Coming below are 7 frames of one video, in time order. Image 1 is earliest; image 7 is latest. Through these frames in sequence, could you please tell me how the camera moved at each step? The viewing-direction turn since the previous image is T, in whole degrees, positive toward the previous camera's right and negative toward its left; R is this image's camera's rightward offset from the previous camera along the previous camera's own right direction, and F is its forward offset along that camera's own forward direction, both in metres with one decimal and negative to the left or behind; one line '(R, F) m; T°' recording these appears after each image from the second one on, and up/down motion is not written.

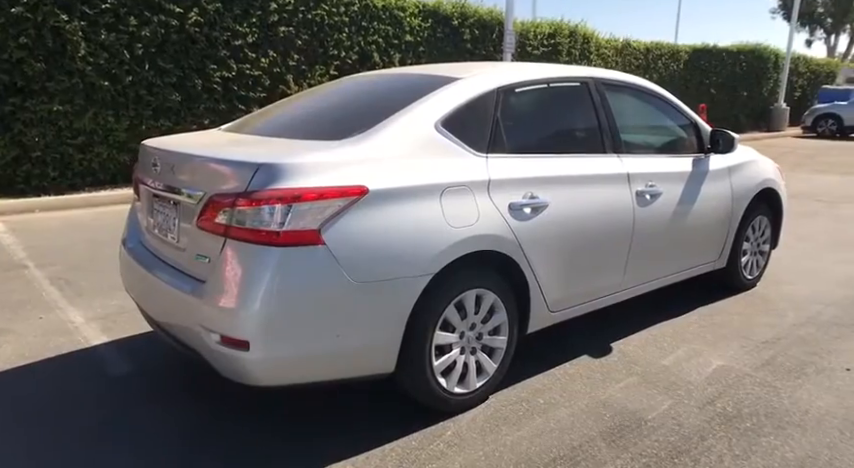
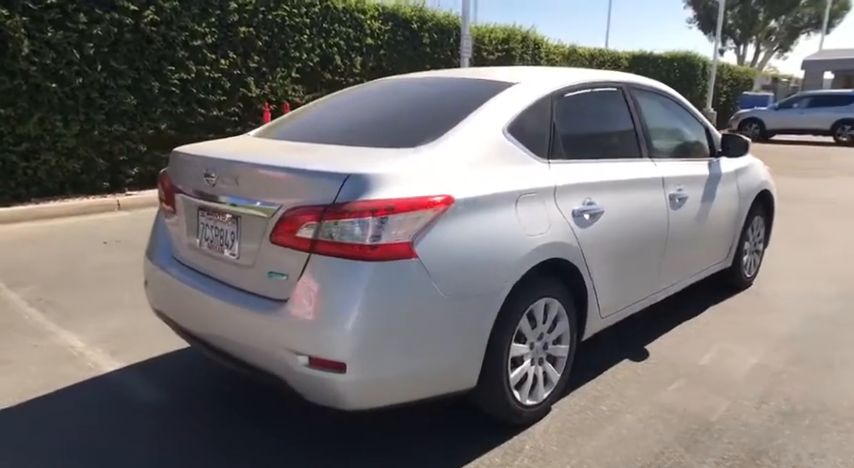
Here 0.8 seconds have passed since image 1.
(-0.6, +0.1) m; +6°
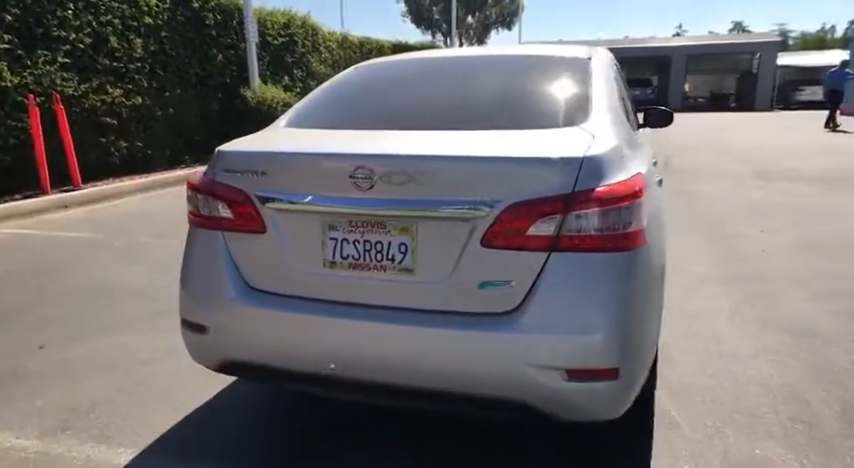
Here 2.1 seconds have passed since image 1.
(-1.5, +0.6) m; +25°
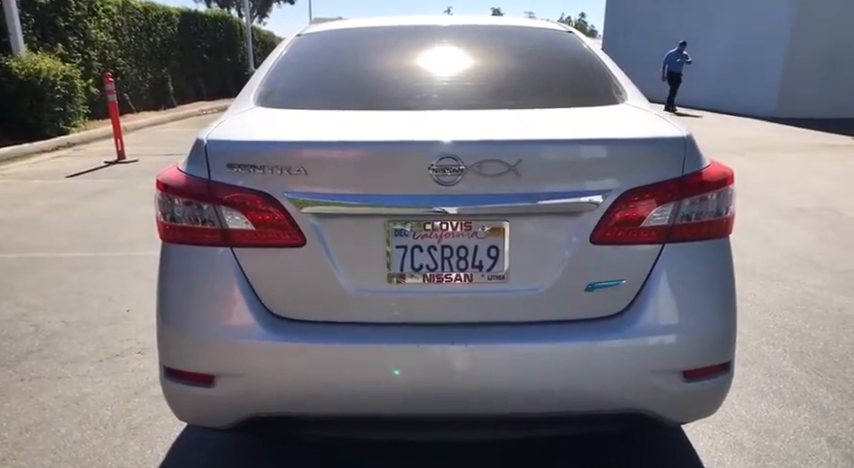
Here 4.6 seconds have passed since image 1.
(-0.8, +0.5) m; +20°
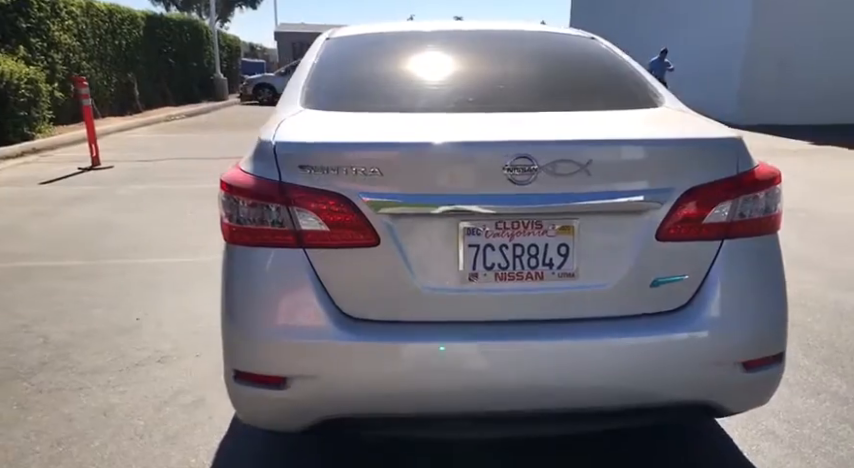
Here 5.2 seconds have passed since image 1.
(-0.3, 0.0) m; +4°
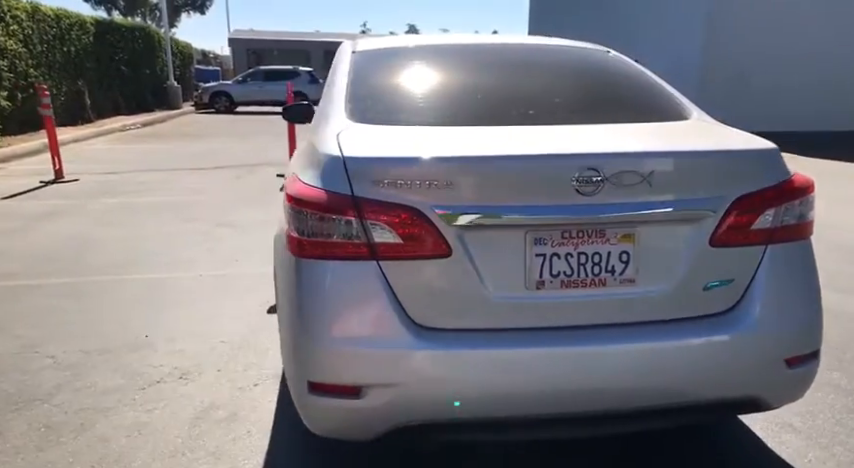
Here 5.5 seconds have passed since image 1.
(-0.3, 0.0) m; +4°
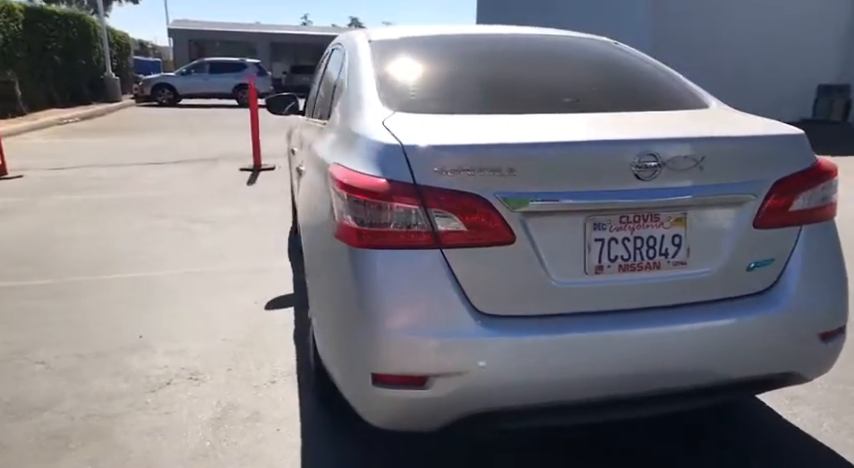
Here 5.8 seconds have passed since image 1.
(-0.3, 0.0) m; +5°
